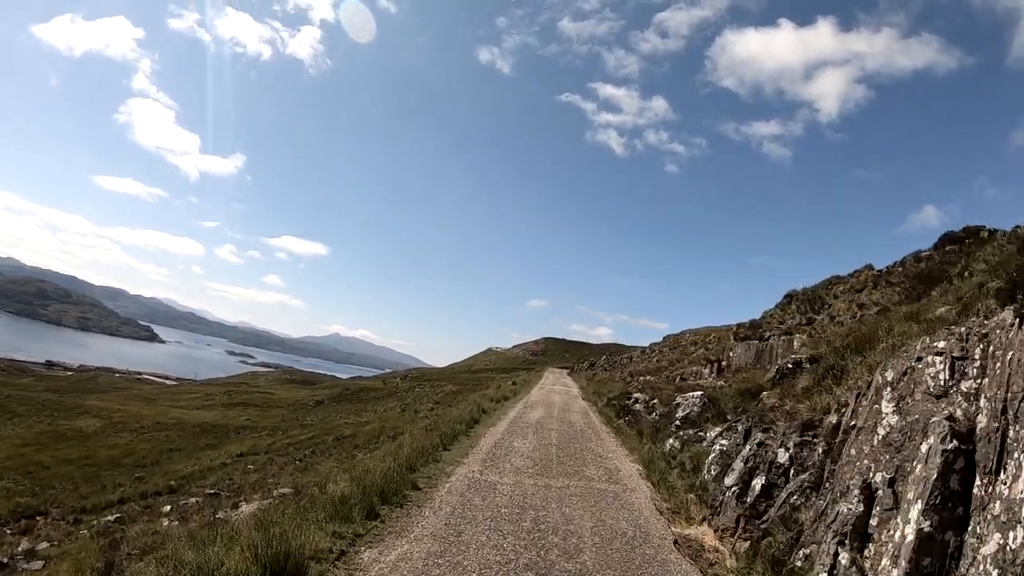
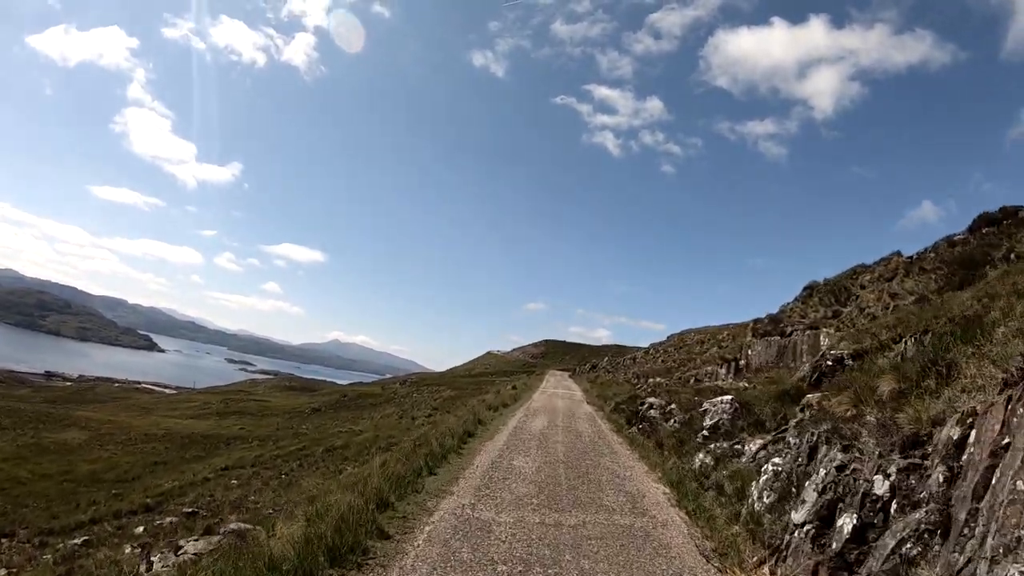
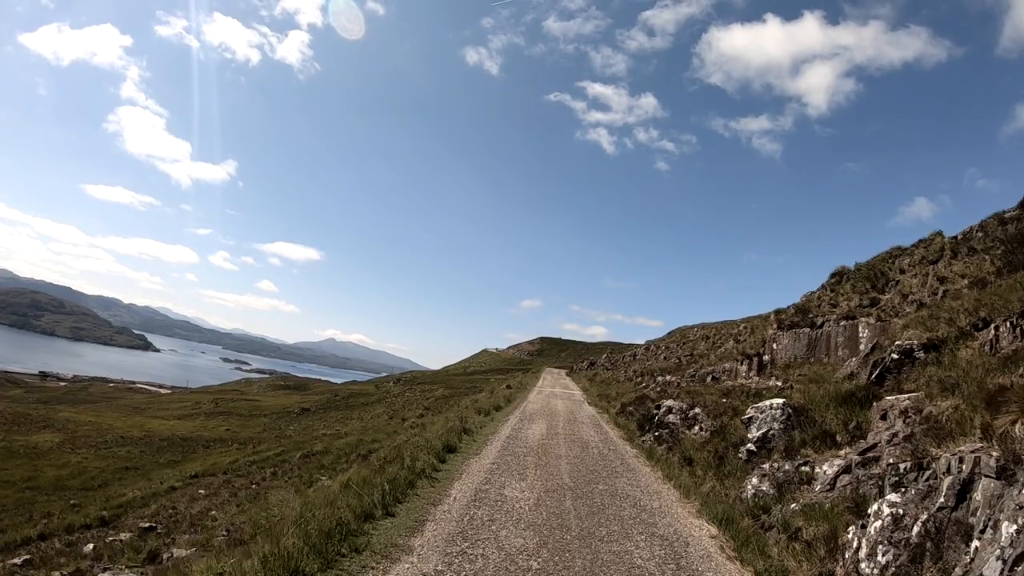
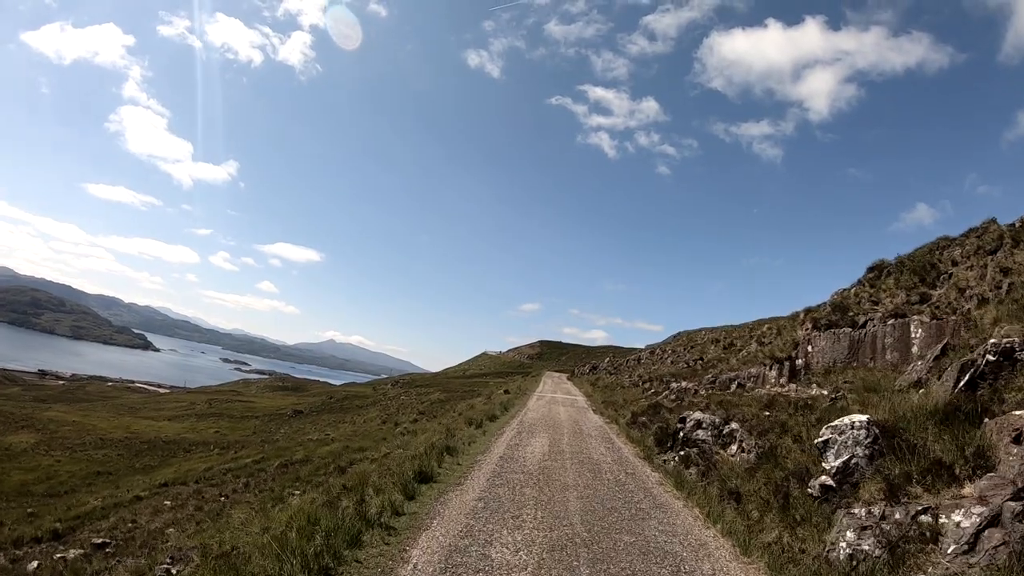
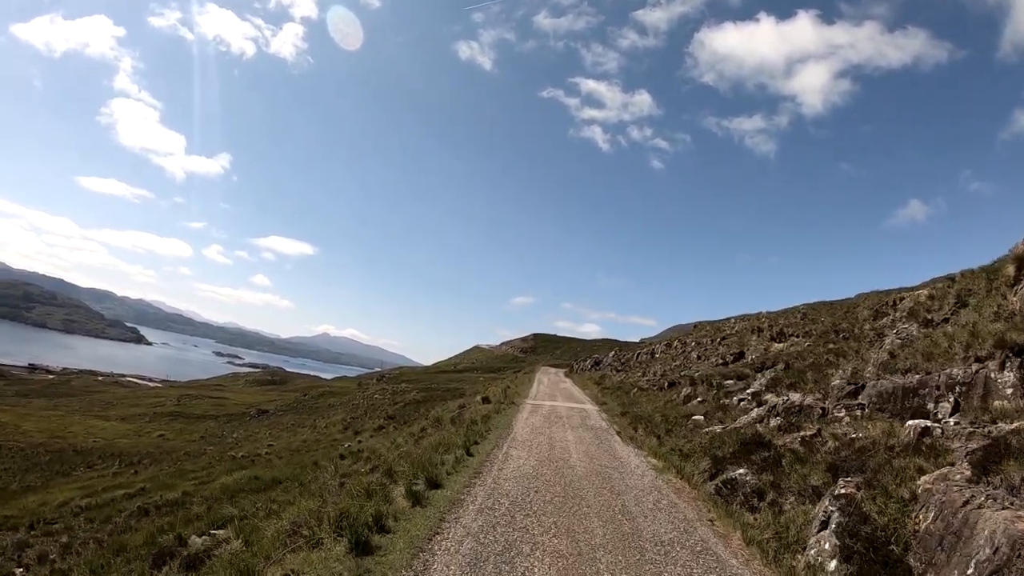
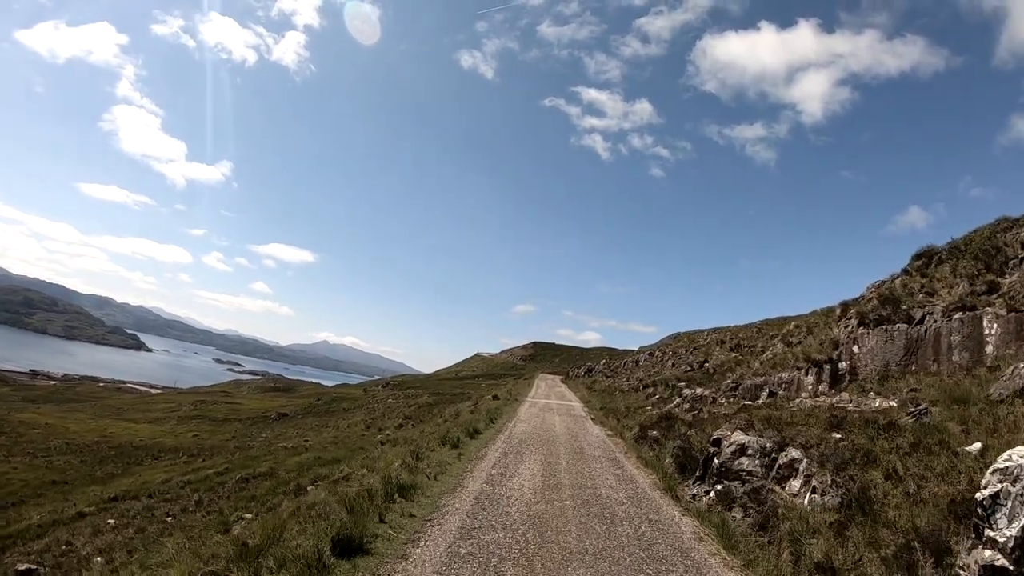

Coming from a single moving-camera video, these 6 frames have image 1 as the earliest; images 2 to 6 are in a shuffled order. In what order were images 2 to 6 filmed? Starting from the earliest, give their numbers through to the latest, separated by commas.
2, 3, 4, 6, 5
